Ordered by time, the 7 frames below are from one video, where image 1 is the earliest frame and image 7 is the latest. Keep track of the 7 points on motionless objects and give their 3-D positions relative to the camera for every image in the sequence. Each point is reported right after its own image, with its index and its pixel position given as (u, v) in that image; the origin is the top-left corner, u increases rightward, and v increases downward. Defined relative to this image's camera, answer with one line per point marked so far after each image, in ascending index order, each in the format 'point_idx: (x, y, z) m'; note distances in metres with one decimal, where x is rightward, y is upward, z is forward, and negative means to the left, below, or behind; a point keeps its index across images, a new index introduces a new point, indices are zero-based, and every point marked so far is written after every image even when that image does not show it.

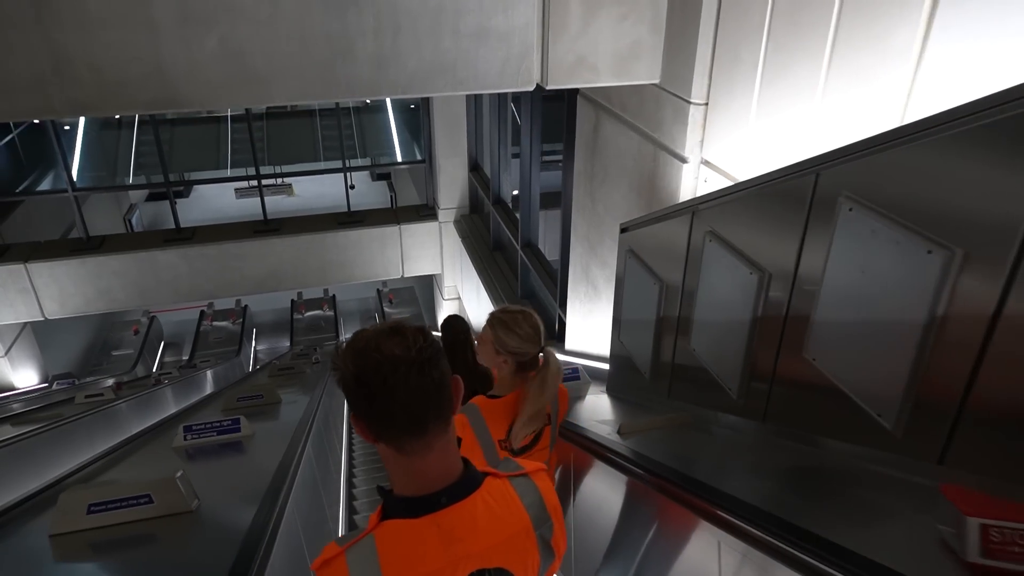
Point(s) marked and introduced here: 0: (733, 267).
0: (+0.7, +0.1, +1.9) m
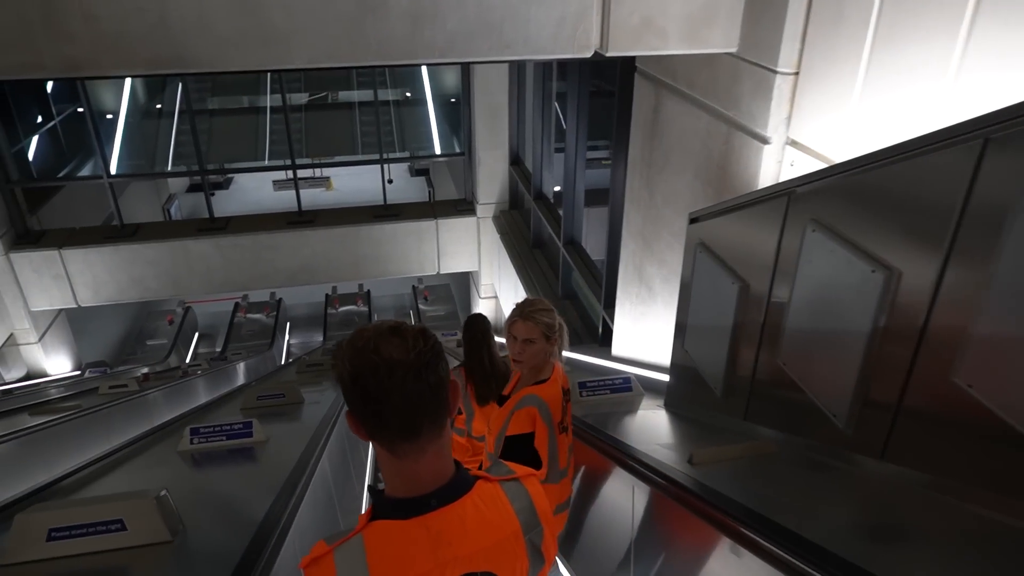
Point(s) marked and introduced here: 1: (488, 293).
0: (+0.8, +0.1, +1.6) m
1: (-0.3, -0.1, +8.6) m
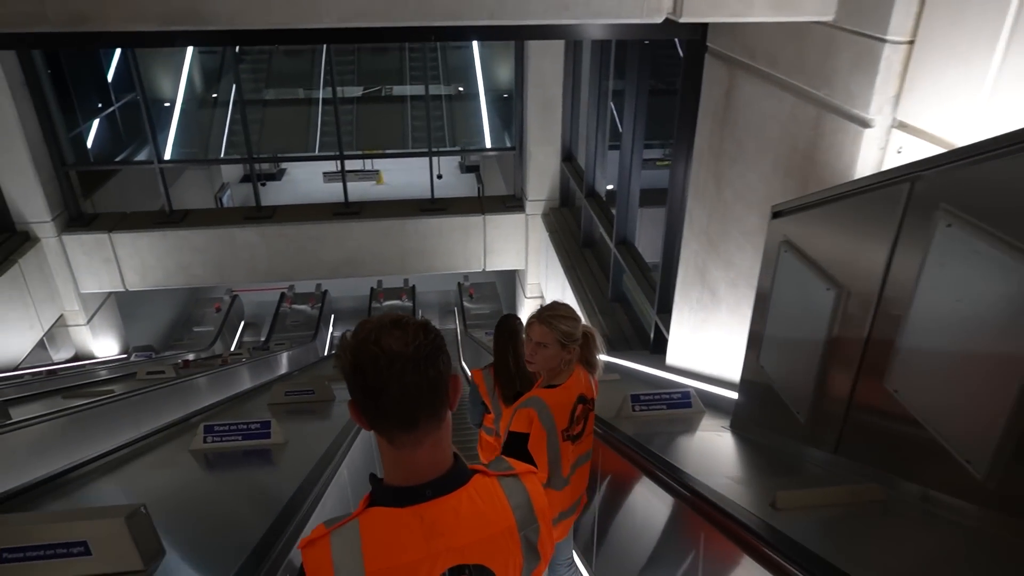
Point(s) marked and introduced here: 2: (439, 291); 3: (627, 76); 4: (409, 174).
0: (+0.9, 0.0, +1.2) m
1: (+0.3, -0.1, +8.3) m
2: (-1.3, -0.1, +12.1) m
3: (+0.9, +1.7, +5.4) m
4: (-2.4, +2.7, +15.4) m
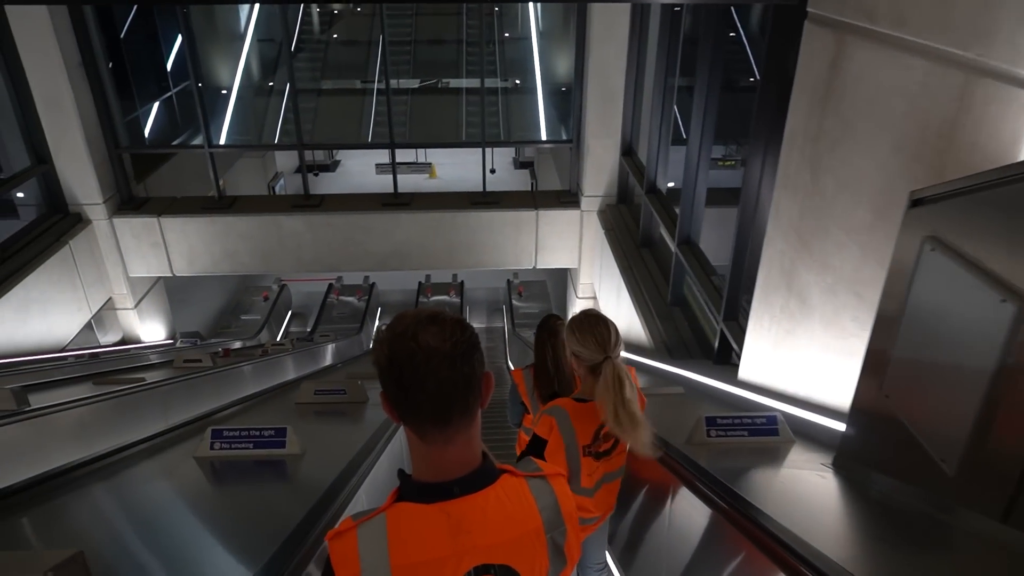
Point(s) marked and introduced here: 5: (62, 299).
0: (+1.0, 0.0, +0.8) m
1: (+0.9, -0.1, +7.9) m
2: (-0.4, 0.0, +11.9) m
3: (+1.4, +1.7, +4.9) m
4: (-1.2, +2.8, +15.2) m
5: (-4.4, -0.1, +6.4) m
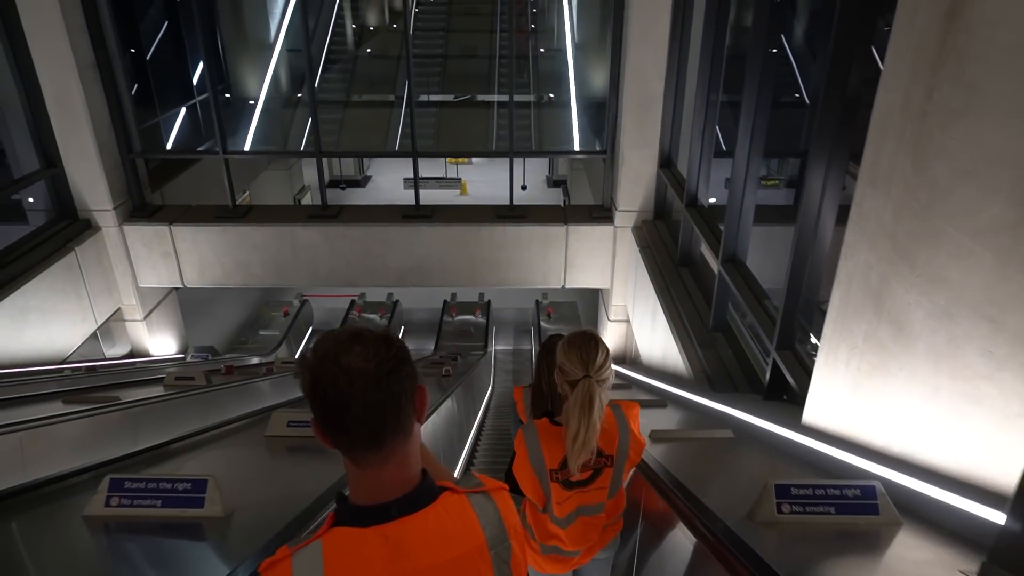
0: (+0.9, 0.0, +0.3) m
1: (+1.2, -0.3, +7.4) m
2: (+0.1, -0.4, +11.4) m
3: (+1.6, +1.5, +4.4) m
4: (-0.4, +2.3, +14.8) m
5: (-4.2, -0.2, +6.1) m
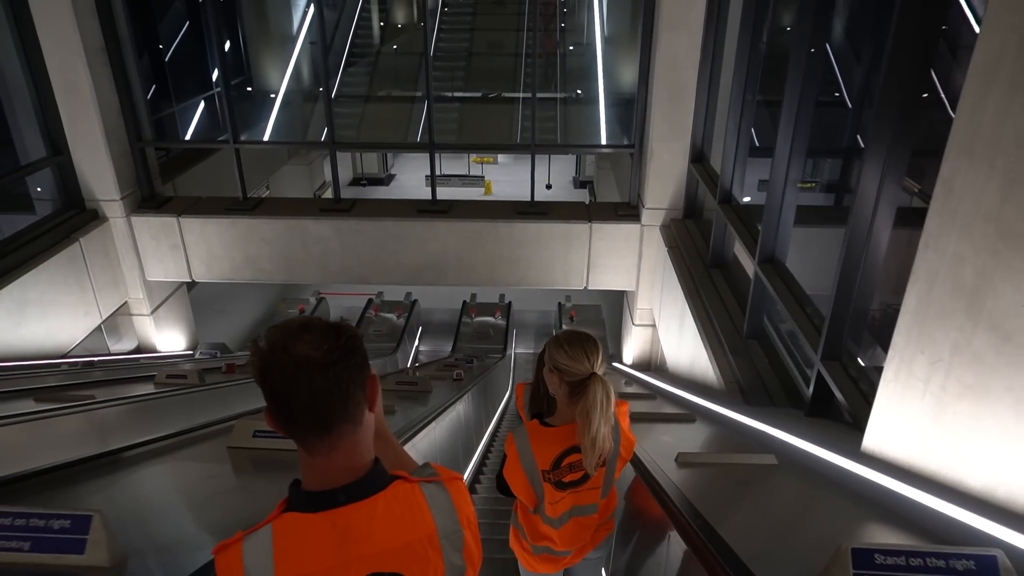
0: (+0.8, 0.0, -0.1) m
1: (+1.4, -0.3, +7.0) m
2: (+0.4, -0.4, +11.0) m
3: (+1.7, +1.5, +4.0) m
4: (+0.1, +2.3, +14.5) m
5: (-4.0, -0.1, +5.9) m
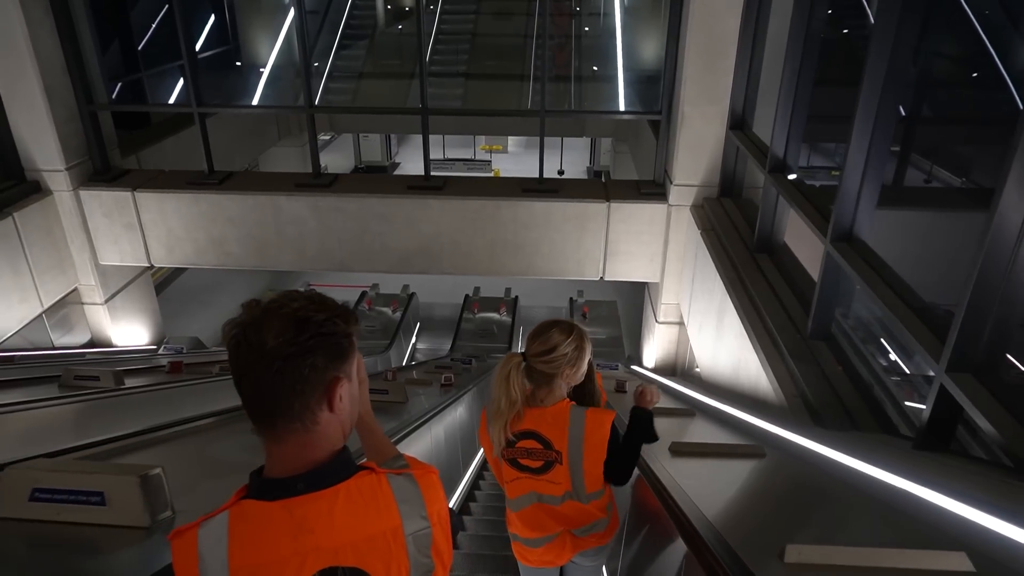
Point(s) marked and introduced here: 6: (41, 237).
0: (+0.8, +0.1, -1.1) m
1: (+1.4, -0.3, +6.0) m
2: (+0.5, -0.3, +10.1) m
3: (+1.7, +1.6, +3.0) m
4: (+0.3, +2.4, +13.5) m
5: (-4.0, 0.0, +5.1) m
6: (-4.0, +0.4, +5.5) m
